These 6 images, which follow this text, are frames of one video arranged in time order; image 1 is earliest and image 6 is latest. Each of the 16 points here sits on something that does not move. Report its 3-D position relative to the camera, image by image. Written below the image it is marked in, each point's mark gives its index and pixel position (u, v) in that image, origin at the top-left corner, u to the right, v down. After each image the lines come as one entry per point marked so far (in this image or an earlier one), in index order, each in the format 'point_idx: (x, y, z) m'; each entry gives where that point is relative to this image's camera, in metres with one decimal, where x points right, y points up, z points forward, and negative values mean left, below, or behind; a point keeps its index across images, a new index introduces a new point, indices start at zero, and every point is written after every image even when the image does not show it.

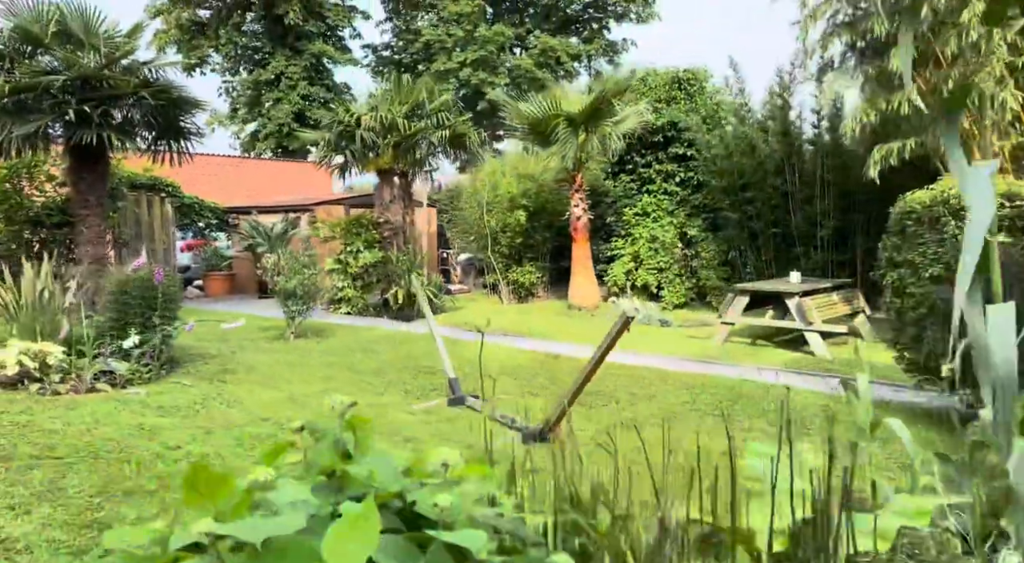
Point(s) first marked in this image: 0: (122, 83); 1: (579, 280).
0: (-4.3, +2.2, +8.2) m
1: (+0.9, 0.0, +10.0) m
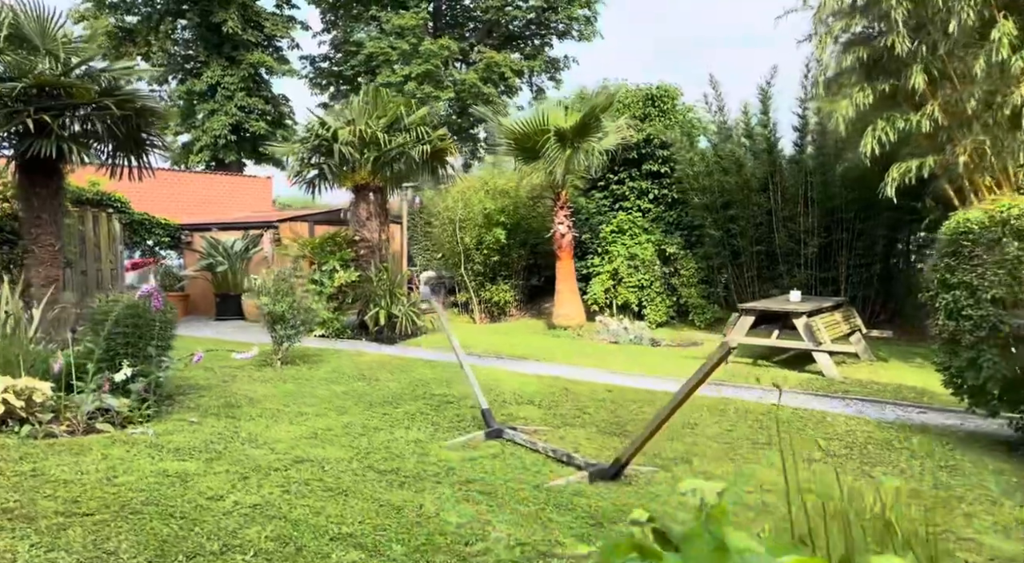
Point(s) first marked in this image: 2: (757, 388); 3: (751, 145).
0: (-4.3, +1.9, +7.6) m
1: (+0.7, -0.2, +9.9) m
2: (+2.1, -0.9, +6.5) m
3: (+3.1, +1.8, +9.8) m
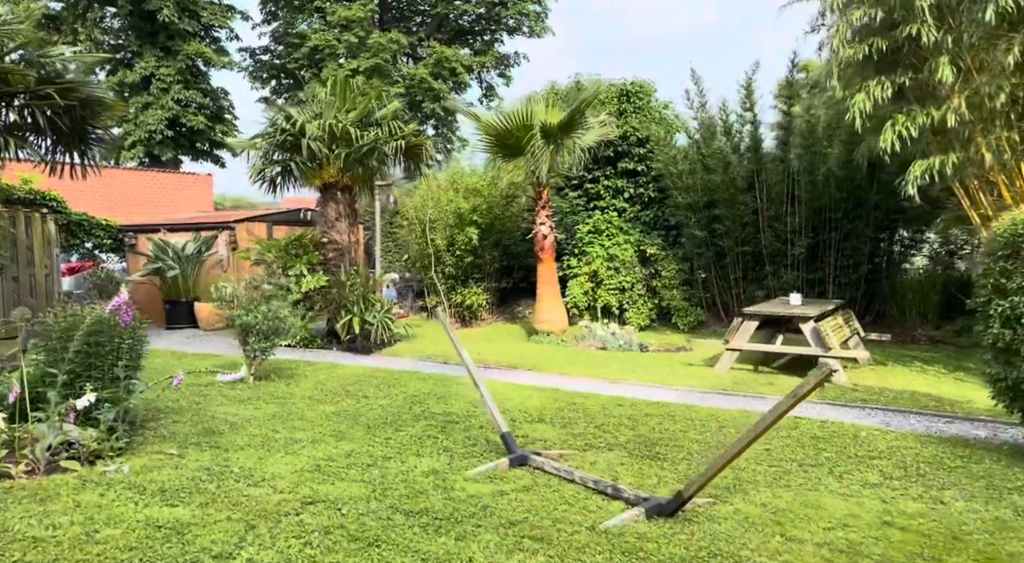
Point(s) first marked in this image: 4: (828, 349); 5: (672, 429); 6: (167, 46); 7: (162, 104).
0: (-4.4, +1.8, +6.8) m
1: (+0.4, -0.3, +9.4) m
2: (+2.1, -1.0, +6.2) m
3: (+2.8, +1.8, +9.6) m
4: (+2.8, -0.6, +6.6) m
5: (+1.1, -1.0, +5.2) m
6: (-8.3, +5.7, +18.2) m
7: (-8.3, +4.2, +17.9) m
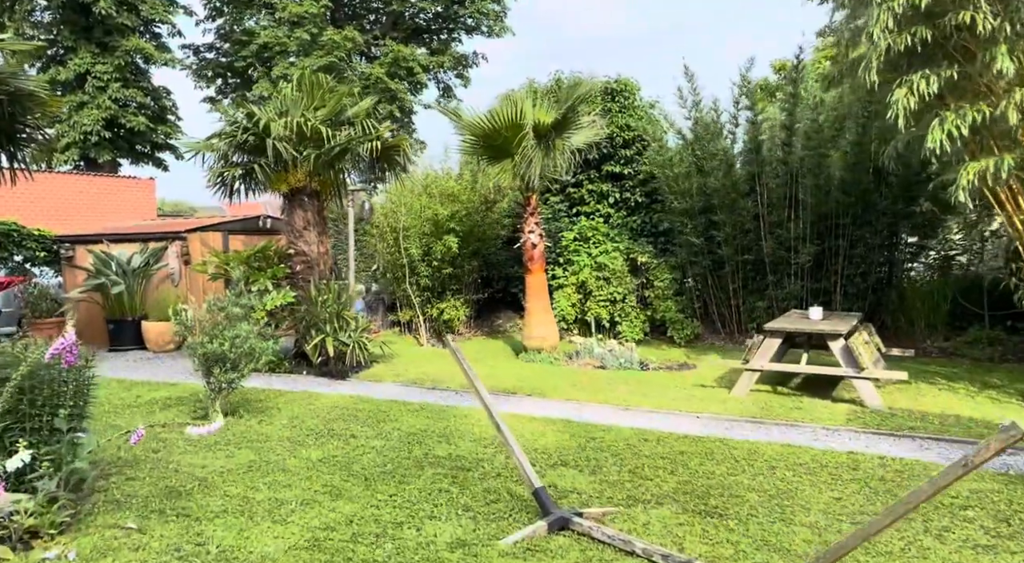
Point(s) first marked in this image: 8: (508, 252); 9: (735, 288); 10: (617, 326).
0: (-4.4, +1.6, +5.7) m
1: (+0.3, -0.4, +8.7) m
2: (+2.2, -1.1, +5.6) m
3: (+2.6, +1.7, +9.0) m
4: (+2.8, -0.7, +6.1) m
5: (+1.2, -1.1, +4.5) m
6: (-9.1, +5.4, +16.9) m
7: (-9.1, +4.0, +16.6) m
8: (-0.1, +0.4, +10.9) m
9: (+2.7, -0.1, +9.2) m
10: (+1.3, -0.6, +9.6) m
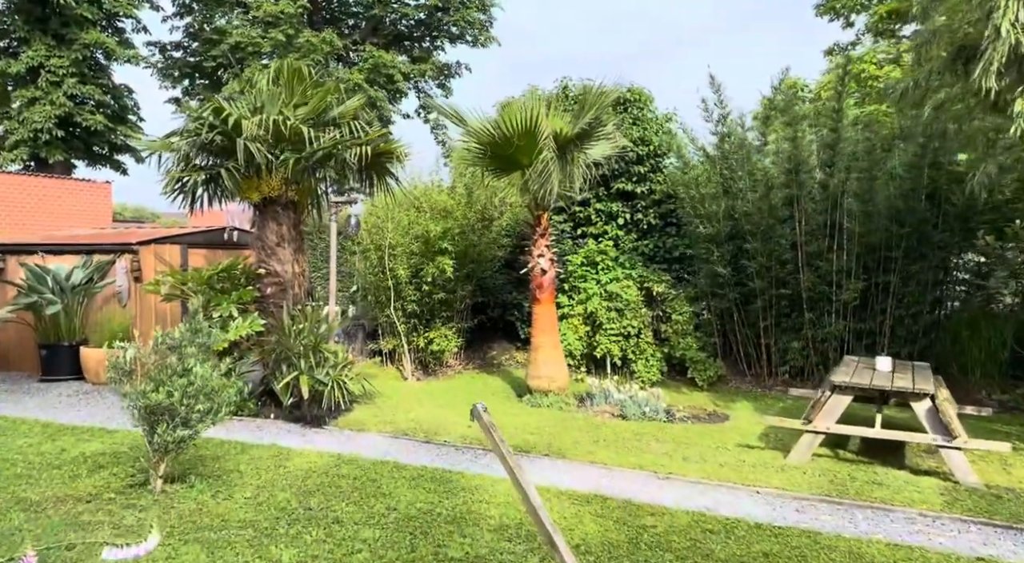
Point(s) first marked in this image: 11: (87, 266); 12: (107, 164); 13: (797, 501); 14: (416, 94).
0: (-4.2, +1.5, +4.4) m
1: (+0.3, -0.7, +7.6) m
2: (+2.4, -1.4, +4.6) m
3: (+2.7, +1.3, +8.0) m
4: (+3.0, -1.0, +5.0) m
5: (+1.4, -1.4, +3.4) m
6: (-9.2, +5.2, +15.4) m
7: (-9.2, +3.7, +15.2) m
8: (-0.1, +0.1, +9.8) m
9: (+2.8, -0.5, +8.2) m
10: (+1.3, -0.9, +8.5) m
11: (-4.6, +0.2, +8.1) m
12: (-9.2, +2.7, +17.1) m
13: (+1.8, -1.4, +4.8) m
14: (-2.0, +4.2, +16.7) m
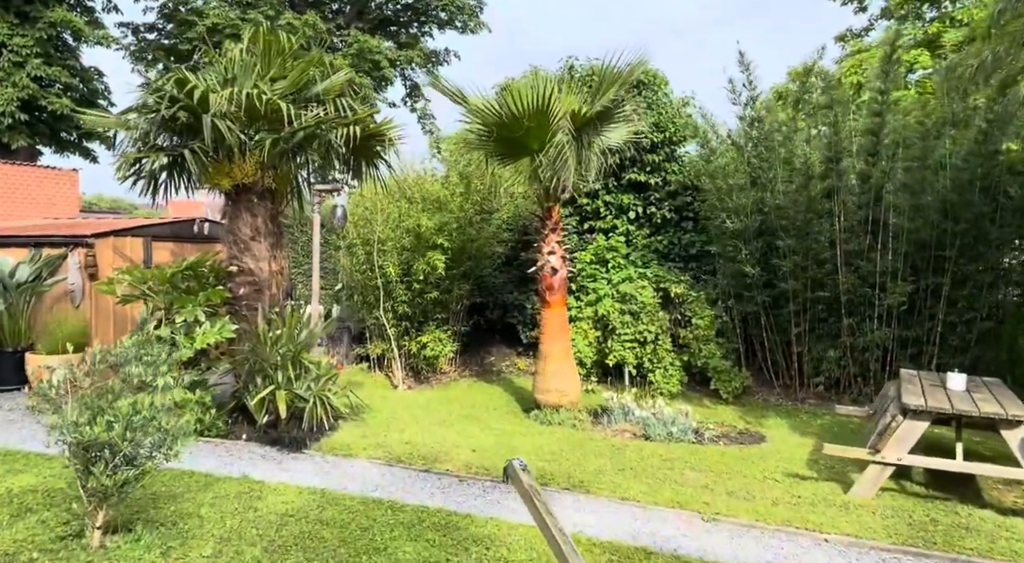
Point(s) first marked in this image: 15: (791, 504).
0: (-4.0, +1.5, +3.5) m
1: (+0.4, -0.7, +6.7) m
2: (+2.5, -1.5, +3.8) m
3: (+2.8, +1.3, +7.2) m
4: (+3.1, -1.1, +4.2) m
5: (+1.6, -1.5, +2.6) m
6: (-9.3, +5.3, +14.3) m
7: (-9.3, +3.8, +14.1) m
8: (-0.1, +0.1, +8.9) m
9: (+2.8, -0.5, +7.4) m
10: (+1.4, -0.9, +7.6) m
11: (-4.5, +0.2, +7.2) m
12: (-9.3, +2.8, +16.0) m
13: (+1.9, -1.4, +4.0) m
14: (-2.2, +4.3, +15.8) m
15: (+1.7, -1.4, +4.7) m
